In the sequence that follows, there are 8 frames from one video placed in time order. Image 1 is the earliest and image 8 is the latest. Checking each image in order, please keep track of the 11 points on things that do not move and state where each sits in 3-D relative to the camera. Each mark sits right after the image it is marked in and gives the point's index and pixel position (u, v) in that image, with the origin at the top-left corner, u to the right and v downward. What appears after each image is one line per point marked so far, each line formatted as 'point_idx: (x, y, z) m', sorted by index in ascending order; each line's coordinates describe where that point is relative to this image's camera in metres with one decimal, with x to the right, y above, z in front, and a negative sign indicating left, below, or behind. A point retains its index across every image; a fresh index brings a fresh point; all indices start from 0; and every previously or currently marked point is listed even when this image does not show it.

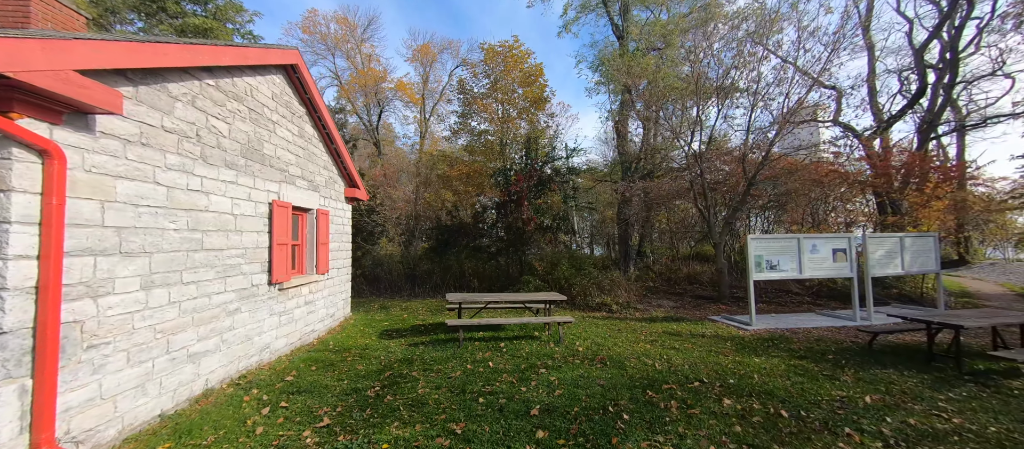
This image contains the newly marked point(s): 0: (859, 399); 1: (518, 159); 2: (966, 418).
0: (+3.6, -1.8, +3.7) m
1: (+0.2, +2.0, +10.7) m
2: (+4.3, -1.8, +3.4) m
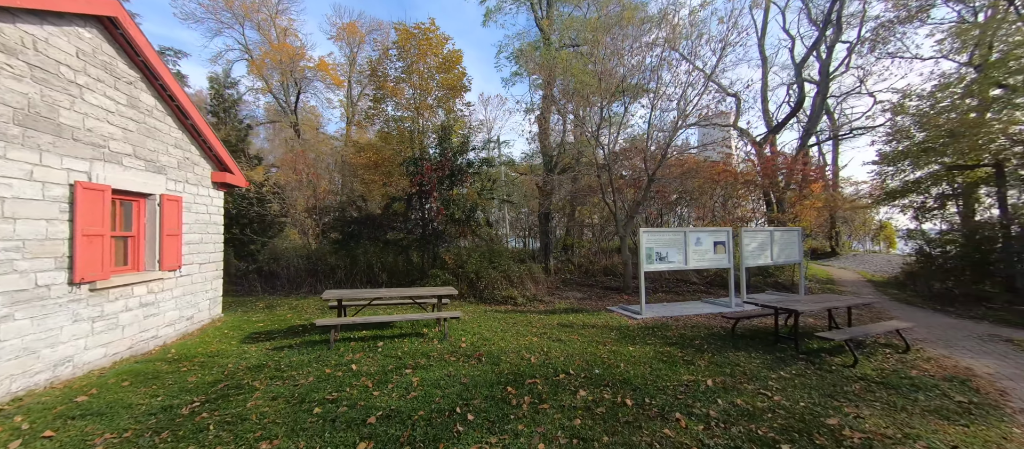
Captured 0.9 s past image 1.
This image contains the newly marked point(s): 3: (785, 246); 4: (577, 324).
0: (+2.1, -1.7, +3.9) m
1: (-2.3, +2.2, +10.2) m
2: (+2.8, -1.8, +3.7) m
3: (+6.5, -0.5, +8.4) m
4: (+1.2, -1.8, +6.6) m
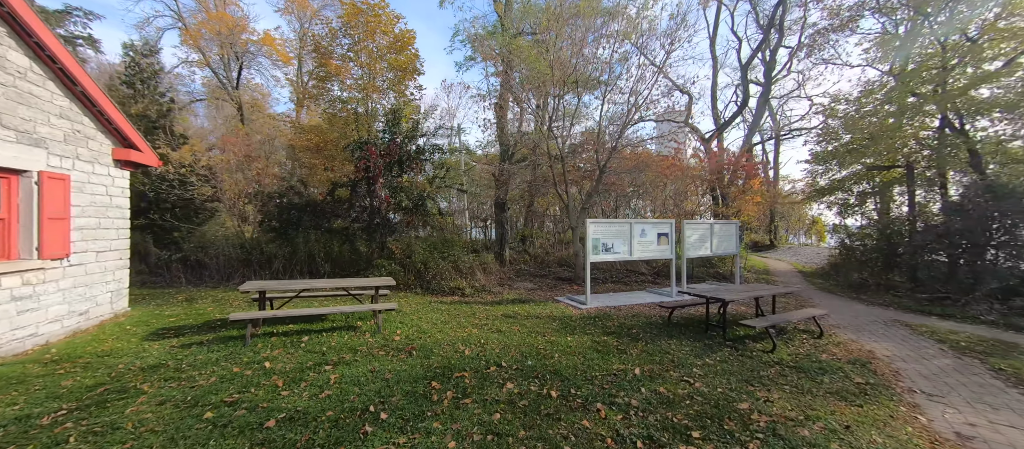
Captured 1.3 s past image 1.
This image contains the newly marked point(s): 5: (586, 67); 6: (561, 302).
0: (+1.3, -1.6, +3.9) m
1: (-3.6, +2.5, +9.7) m
2: (+2.0, -1.7, +3.8) m
3: (+5.2, -0.3, +8.8) m
4: (+0.2, -1.6, +6.5) m
5: (+2.1, +4.6, +10.4) m
6: (+1.0, -1.7, +7.6) m
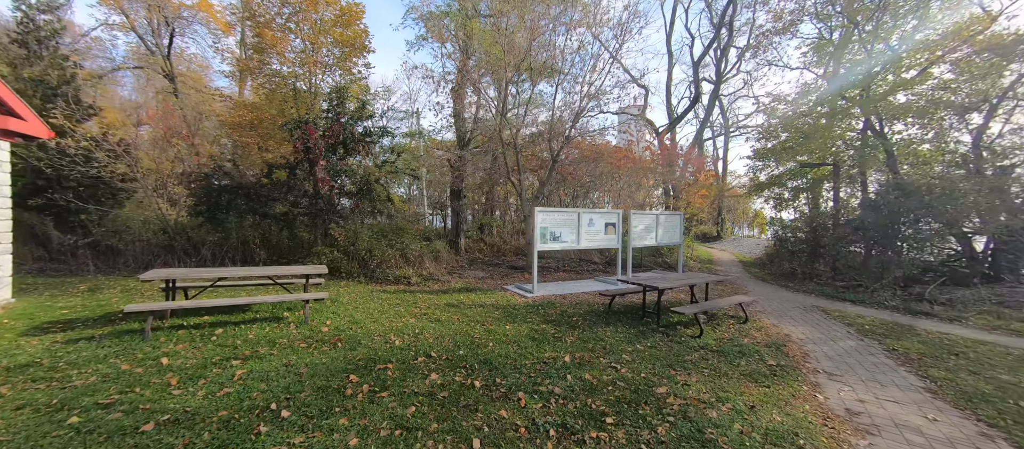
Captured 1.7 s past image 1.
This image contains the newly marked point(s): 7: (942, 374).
0: (+0.5, -1.5, +3.9) m
1: (-4.8, +2.9, +9.1) m
2: (+1.3, -1.5, +3.8) m
3: (+4.0, -0.1, +9.1) m
4: (-0.8, -1.4, +6.4) m
5: (+0.9, +4.9, +10.3) m
6: (-0.1, -1.4, +7.5) m
7: (+4.9, -1.7, +4.1) m
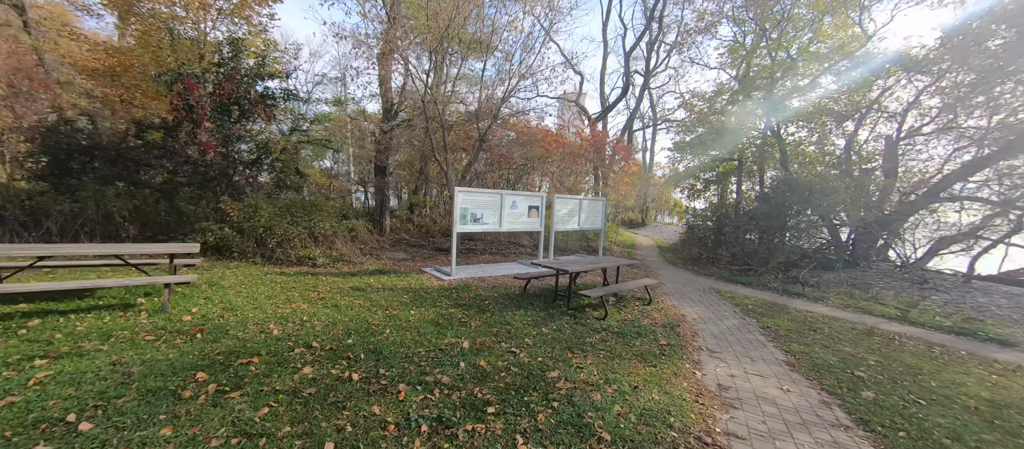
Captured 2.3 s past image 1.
0: (-0.6, -1.3, +3.7) m
1: (-6.5, +3.5, +7.8) m
2: (+0.2, -1.3, +3.8) m
3: (+2.1, +0.3, +9.4) m
4: (-2.3, -1.0, +6.0) m
5: (-1.0, +5.4, +9.8) m
6: (-1.7, -1.0, +7.2) m
7: (+3.7, -1.6, +4.6) m
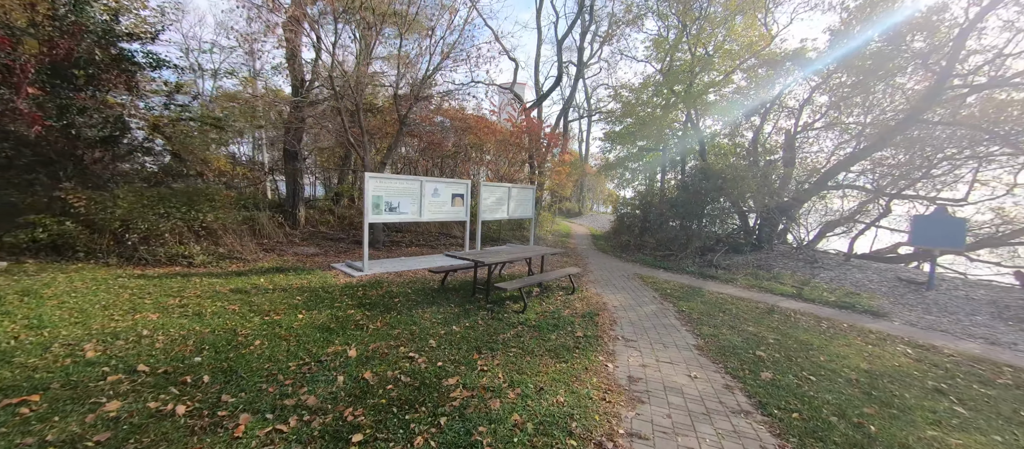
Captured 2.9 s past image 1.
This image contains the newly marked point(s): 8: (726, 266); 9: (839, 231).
0: (-1.5, -1.2, +3.2) m
1: (-8.1, +3.6, +6.1) m
2: (-0.8, -1.2, +3.3) m
3: (+0.2, +0.6, +9.1) m
4: (-3.6, -0.9, +5.1) m
5: (-3.0, +5.7, +8.9) m
6: (-3.2, -0.8, +6.4) m
7: (+2.6, -1.4, +4.7) m
8: (+5.8, -1.1, +9.7) m
9: (+10.1, -0.2, +11.0) m
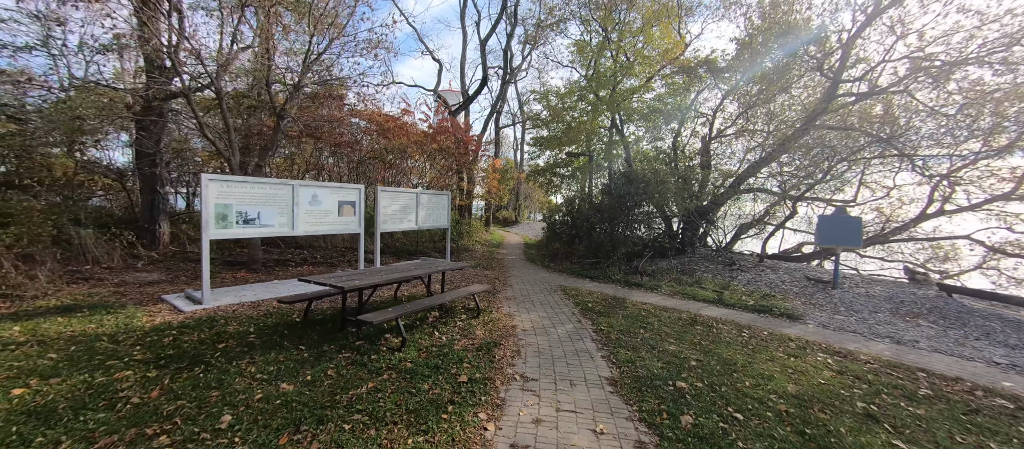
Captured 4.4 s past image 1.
0: (-2.5, -1.3, +1.9) m
1: (-9.6, +3.2, +3.9) m
2: (-1.8, -1.3, +2.1) m
3: (-1.8, +0.3, +8.0) m
4: (-4.9, -1.1, +3.4) m
5: (-5.1, +5.3, +7.4) m
6: (-4.7, -1.1, +4.8) m
7: (+1.3, -1.4, +4.0) m
8: (+3.7, -1.2, +9.4) m
9: (+7.7, -0.3, +11.4) m
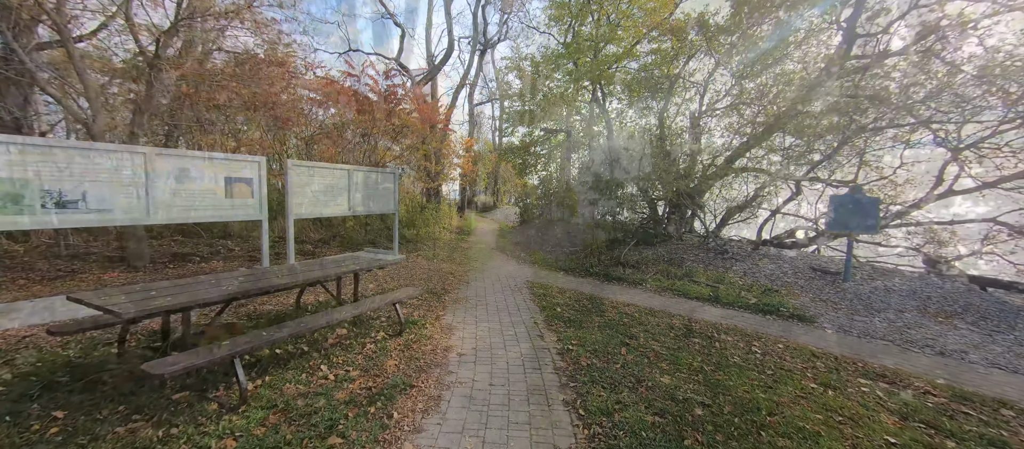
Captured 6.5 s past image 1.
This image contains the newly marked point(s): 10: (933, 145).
0: (-3.1, -1.2, +0.4) m
1: (-10.2, +3.3, +1.9) m
2: (-2.4, -1.3, +0.7) m
3: (-2.6, +0.6, +6.5) m
4: (-5.5, -1.0, +1.9) m
5: (-5.9, +5.6, +5.6) m
6: (-5.4, -0.9, +3.2) m
7: (+0.7, -1.3, +2.7) m
8: (+2.8, -0.9, +8.2) m
9: (+6.7, +0.2, +10.3) m
10: (+9.0, +1.7, +7.6) m
